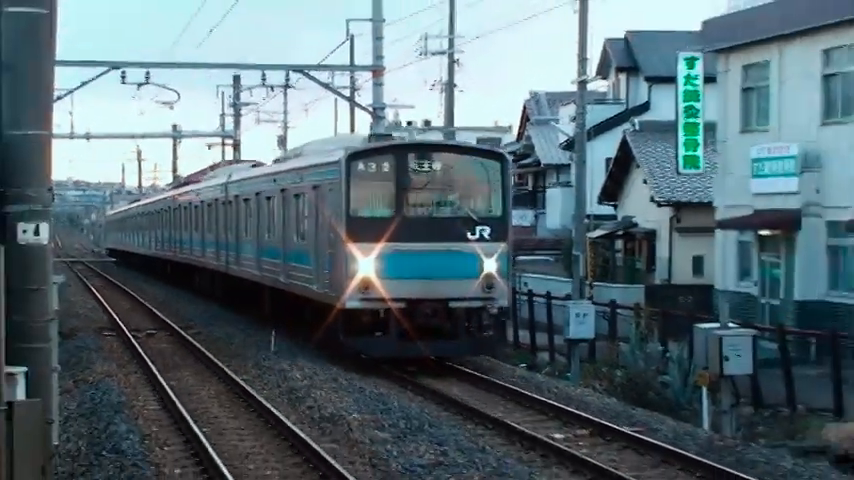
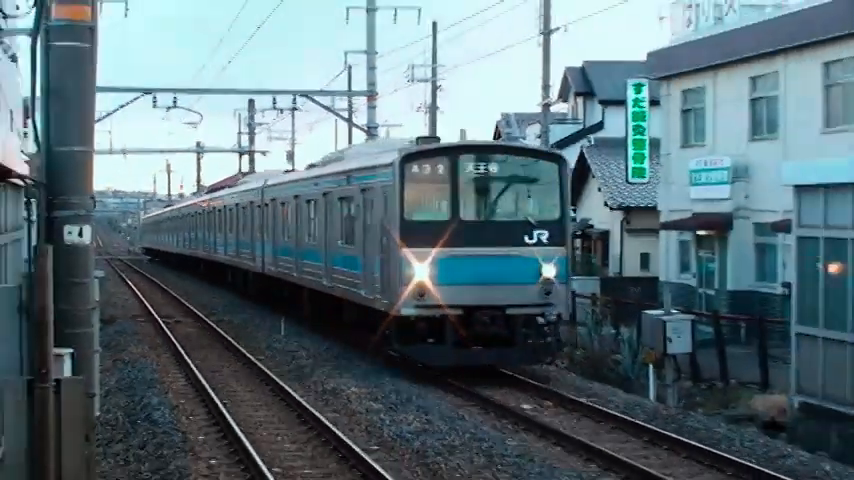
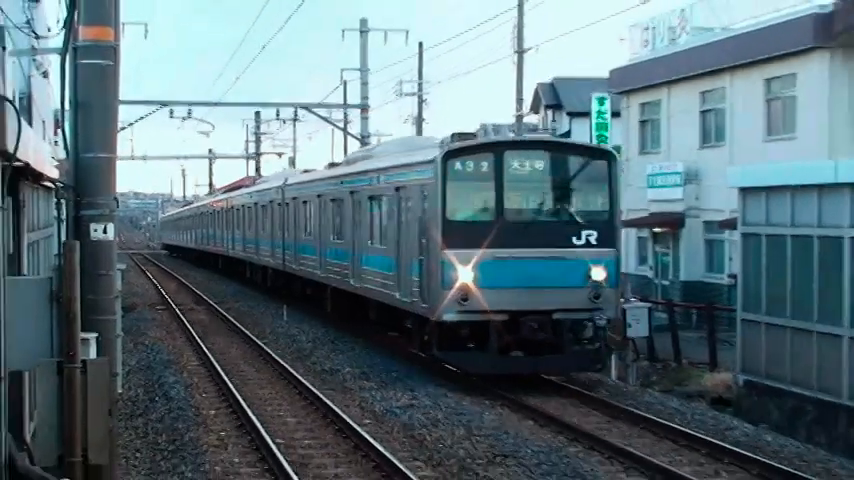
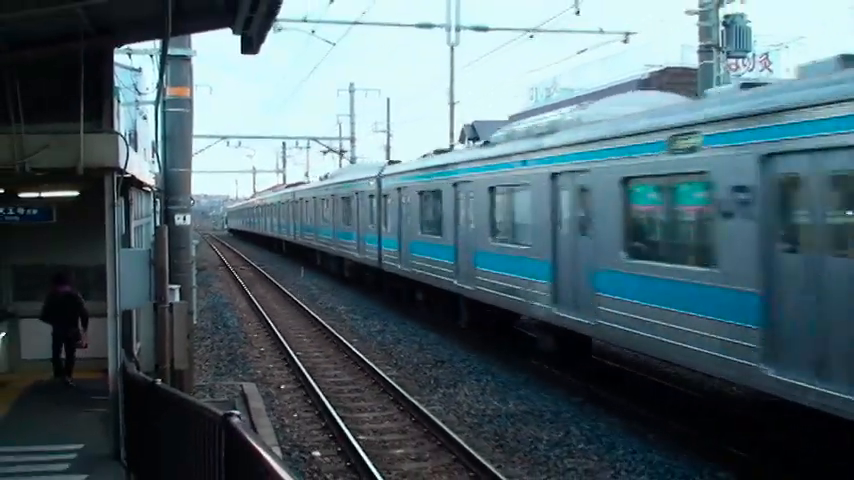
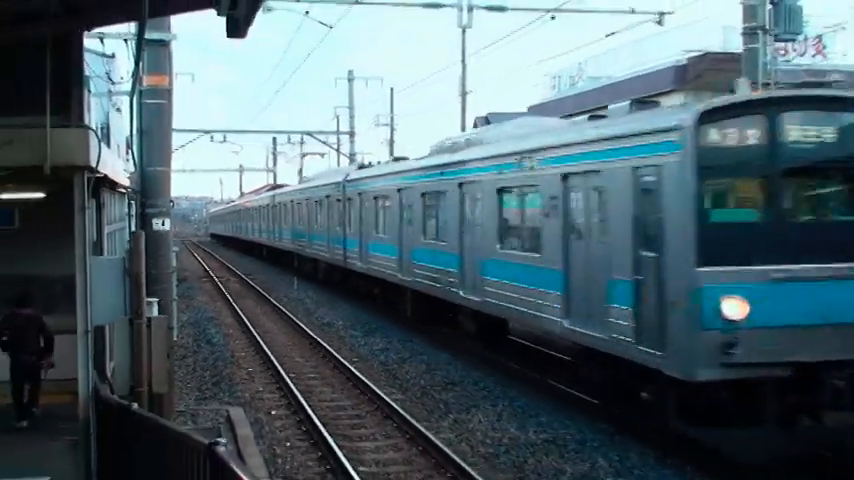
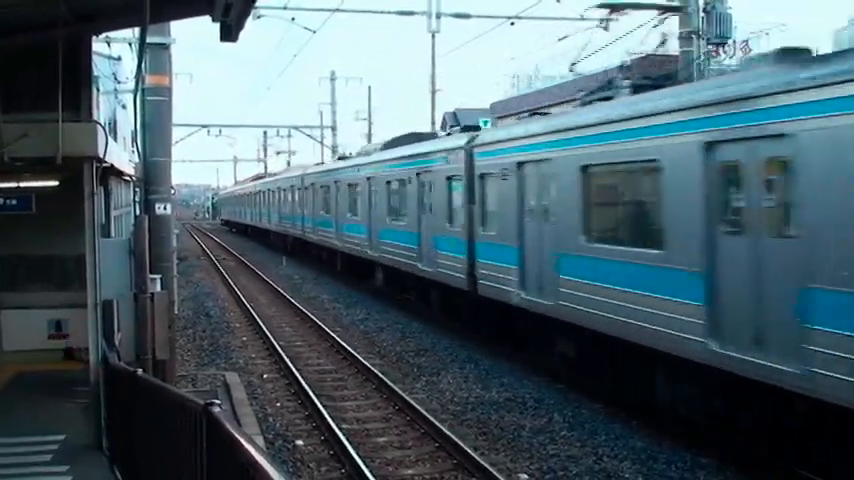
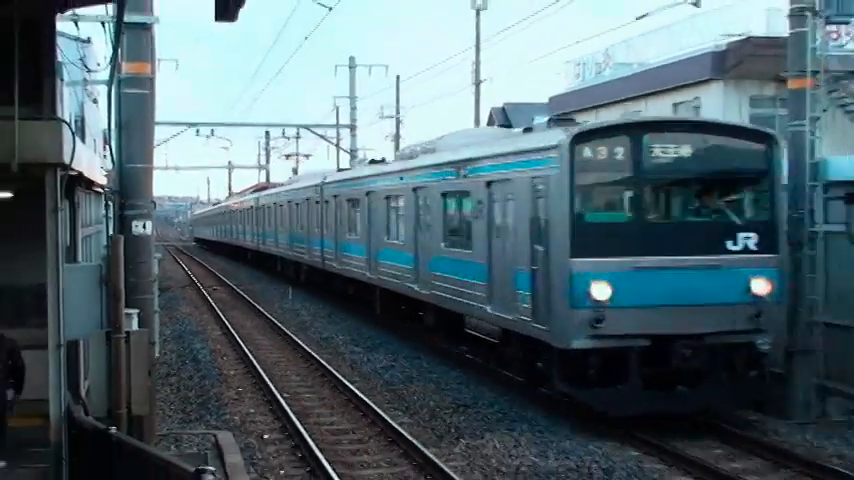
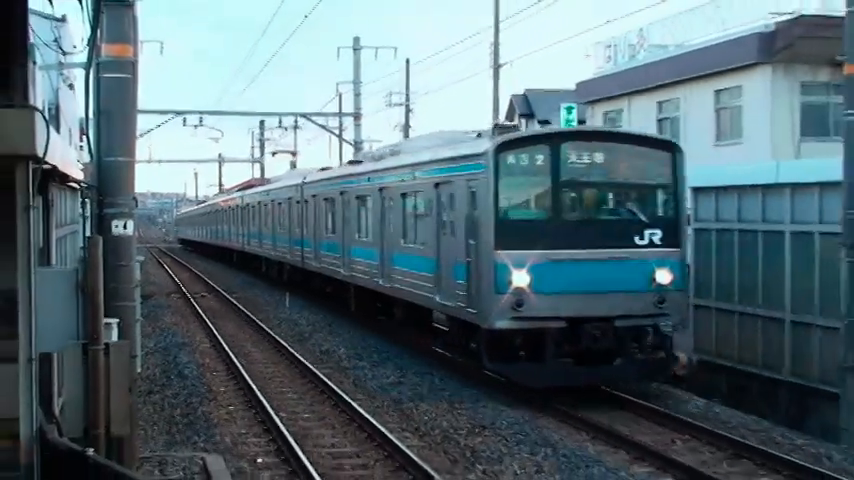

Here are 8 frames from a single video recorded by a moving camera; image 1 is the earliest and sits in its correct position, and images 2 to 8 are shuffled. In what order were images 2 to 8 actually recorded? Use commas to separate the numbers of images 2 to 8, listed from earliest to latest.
2, 3, 8, 7, 5, 4, 6
